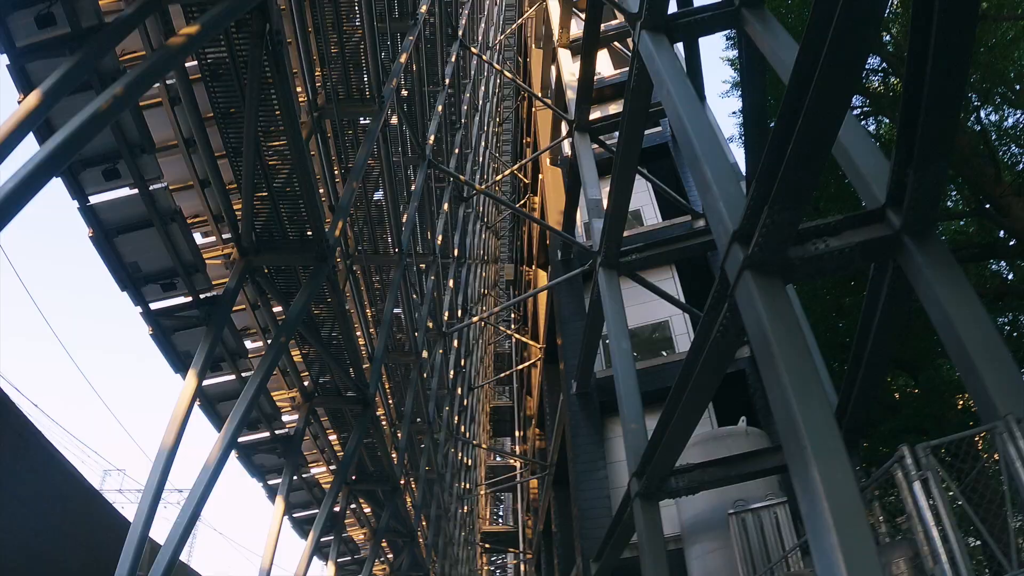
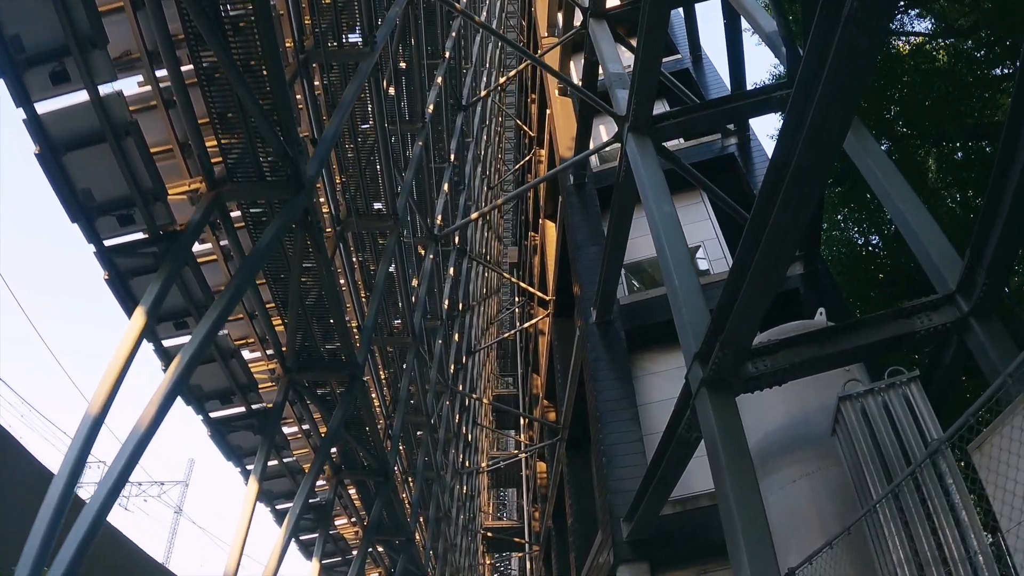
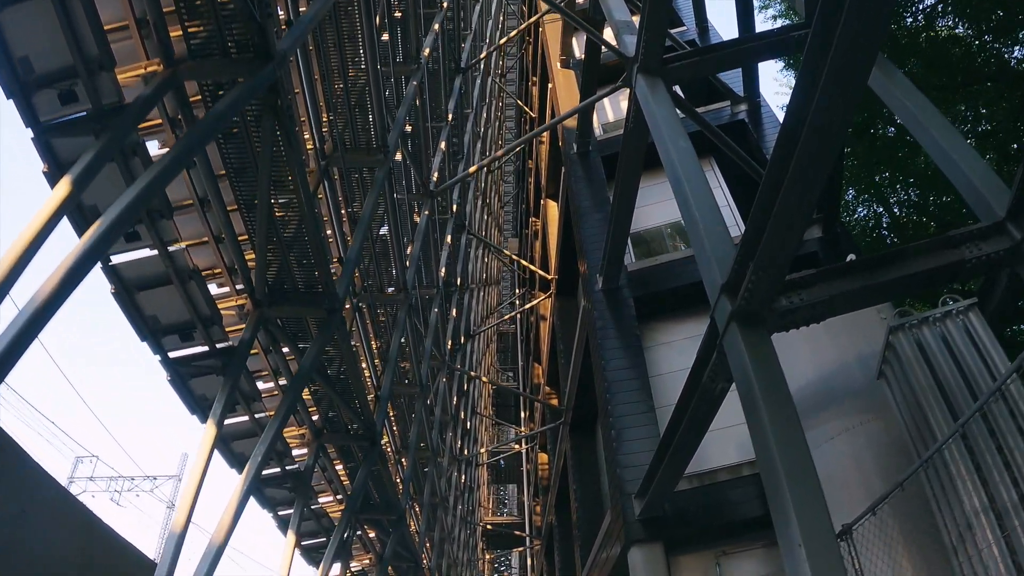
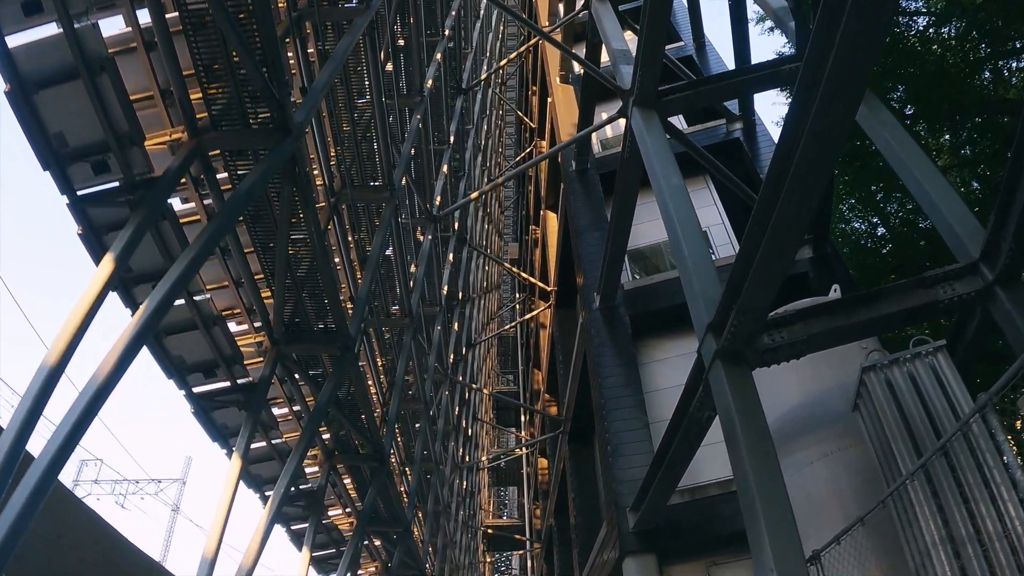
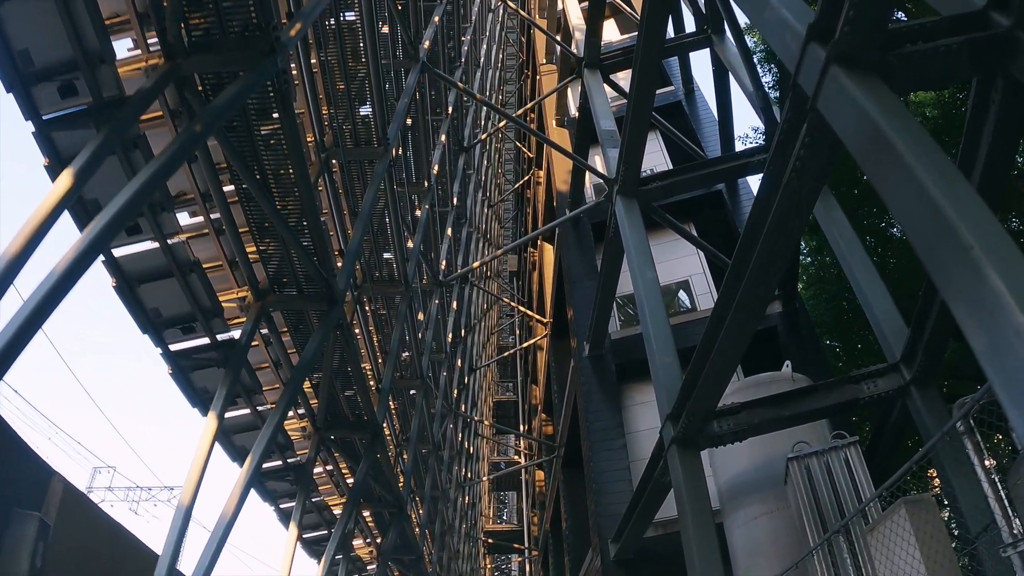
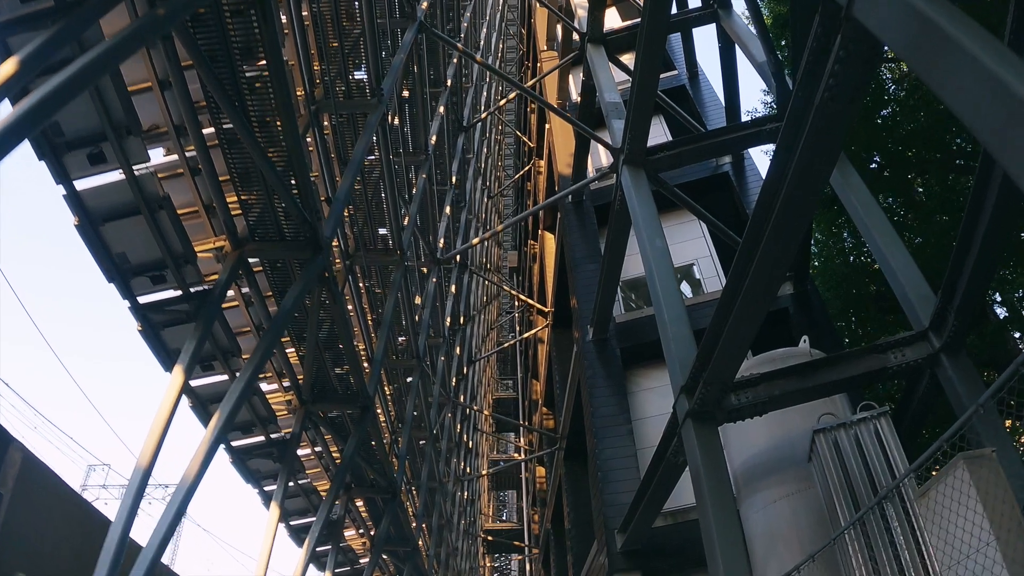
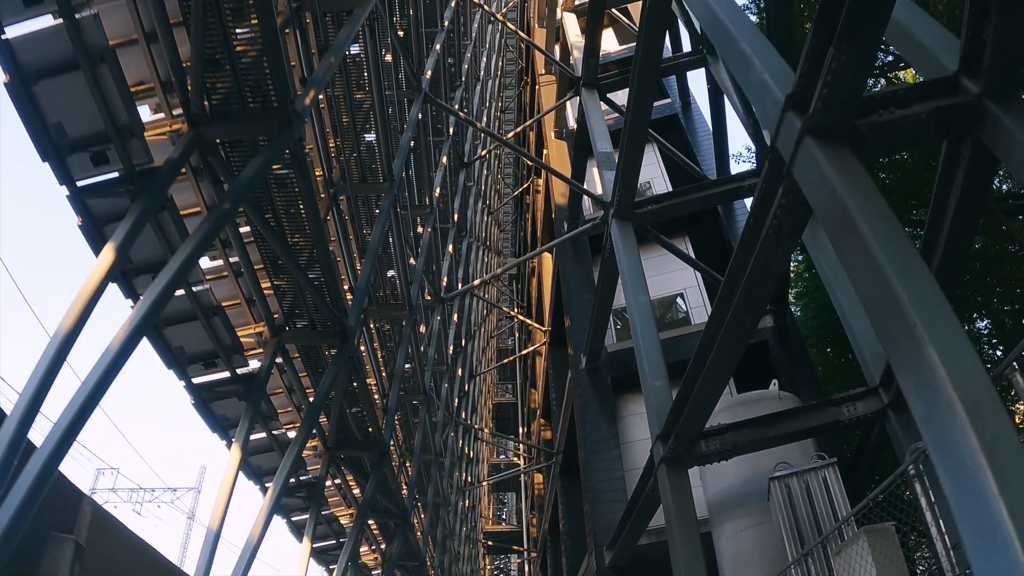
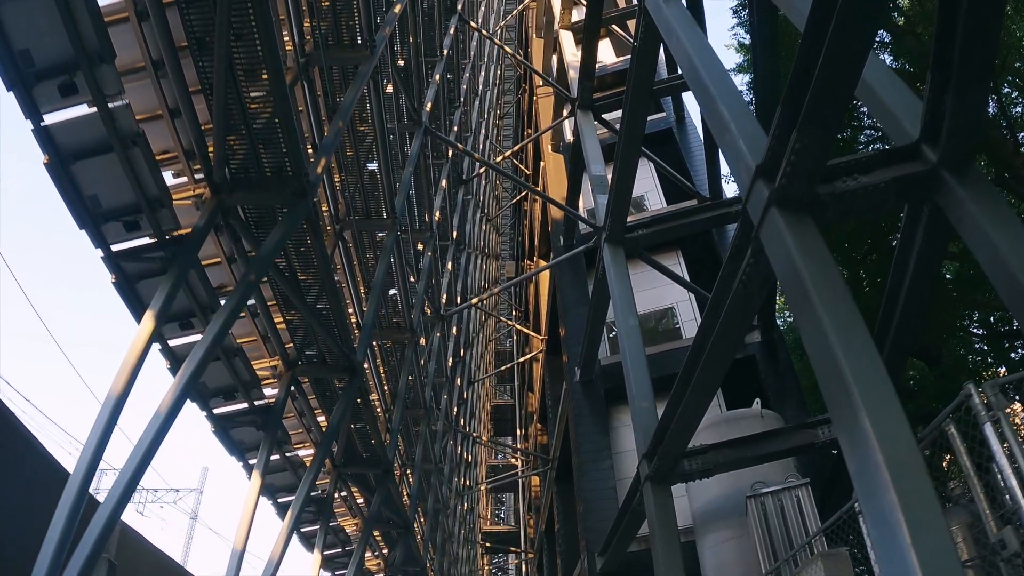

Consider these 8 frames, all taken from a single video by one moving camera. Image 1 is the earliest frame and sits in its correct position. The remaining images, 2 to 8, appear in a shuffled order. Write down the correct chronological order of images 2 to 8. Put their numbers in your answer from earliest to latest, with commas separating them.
8, 7, 5, 6, 2, 4, 3
